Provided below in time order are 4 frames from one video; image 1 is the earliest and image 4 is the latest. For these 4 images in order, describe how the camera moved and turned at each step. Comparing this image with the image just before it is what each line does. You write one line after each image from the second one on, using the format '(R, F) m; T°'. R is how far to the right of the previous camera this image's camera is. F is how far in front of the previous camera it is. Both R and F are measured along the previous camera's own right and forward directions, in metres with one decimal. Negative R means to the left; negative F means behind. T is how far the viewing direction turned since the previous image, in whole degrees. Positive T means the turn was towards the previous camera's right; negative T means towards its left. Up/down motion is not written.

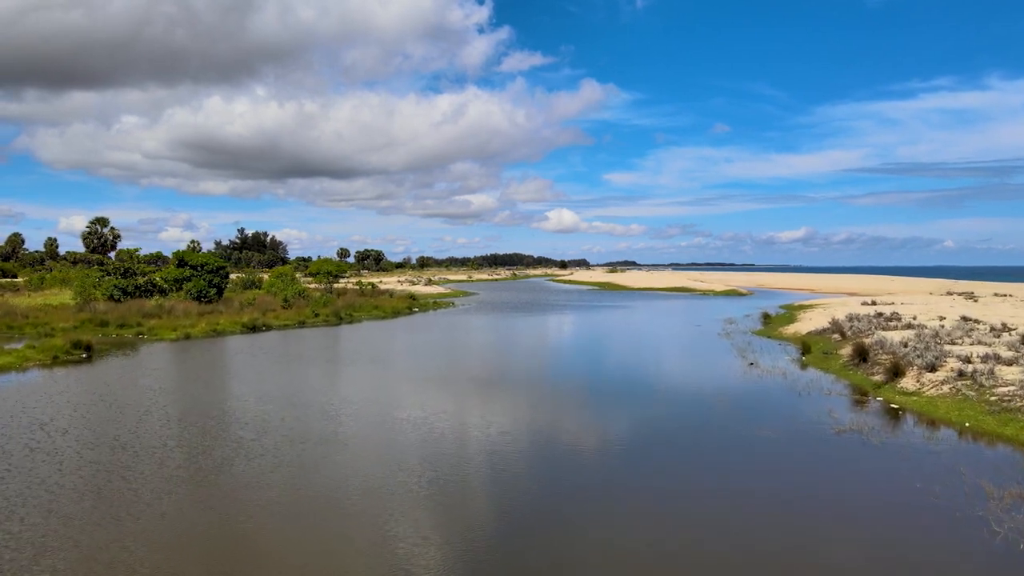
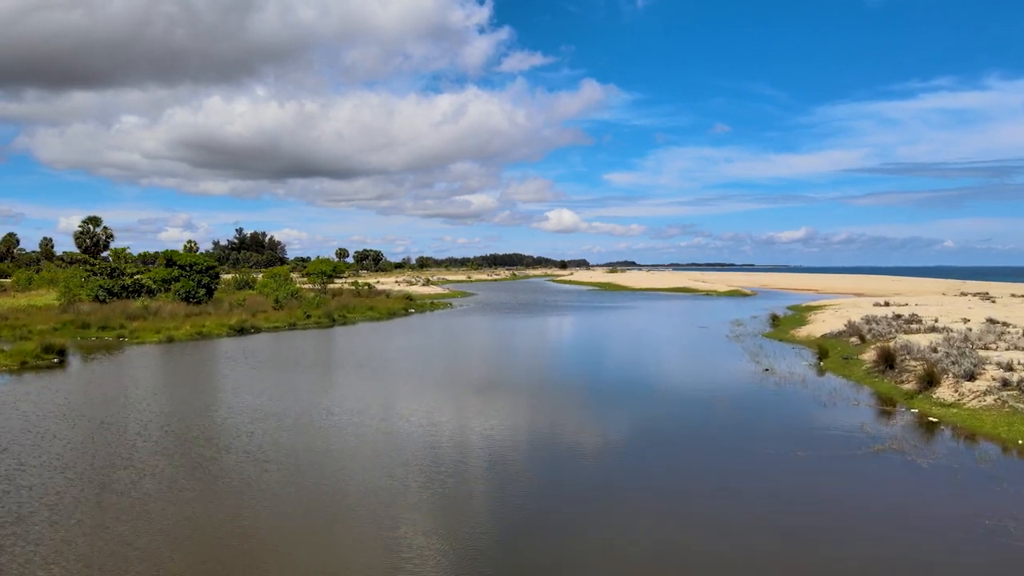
(0.0, +0.3) m; 0°
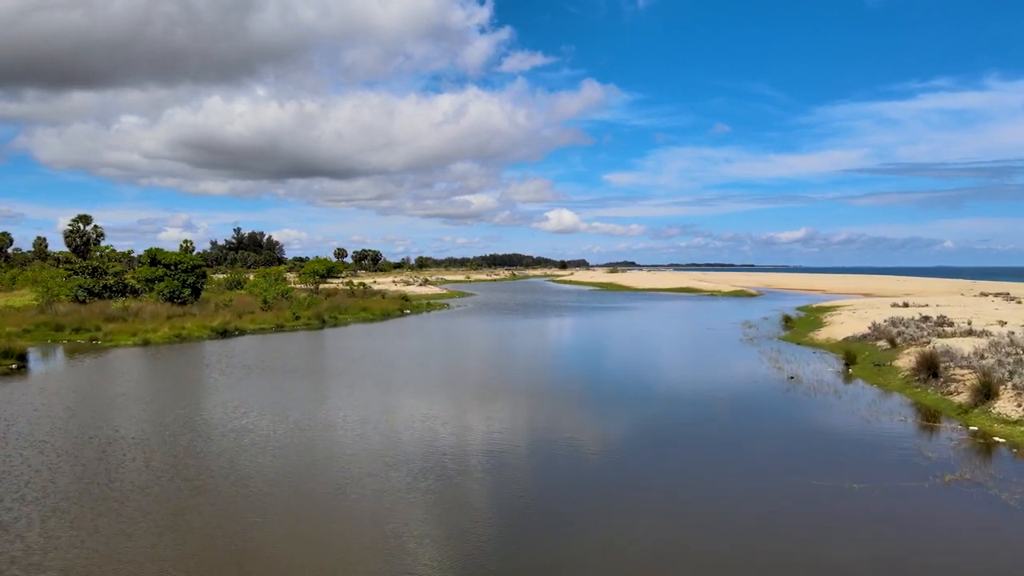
(0.0, +0.4) m; 0°
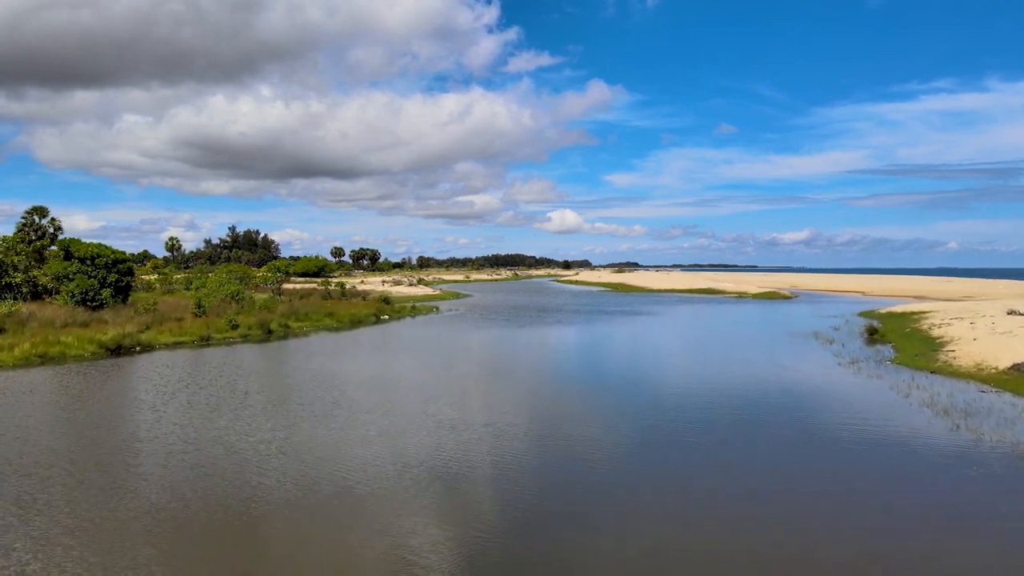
(0.0, +1.6) m; 0°
